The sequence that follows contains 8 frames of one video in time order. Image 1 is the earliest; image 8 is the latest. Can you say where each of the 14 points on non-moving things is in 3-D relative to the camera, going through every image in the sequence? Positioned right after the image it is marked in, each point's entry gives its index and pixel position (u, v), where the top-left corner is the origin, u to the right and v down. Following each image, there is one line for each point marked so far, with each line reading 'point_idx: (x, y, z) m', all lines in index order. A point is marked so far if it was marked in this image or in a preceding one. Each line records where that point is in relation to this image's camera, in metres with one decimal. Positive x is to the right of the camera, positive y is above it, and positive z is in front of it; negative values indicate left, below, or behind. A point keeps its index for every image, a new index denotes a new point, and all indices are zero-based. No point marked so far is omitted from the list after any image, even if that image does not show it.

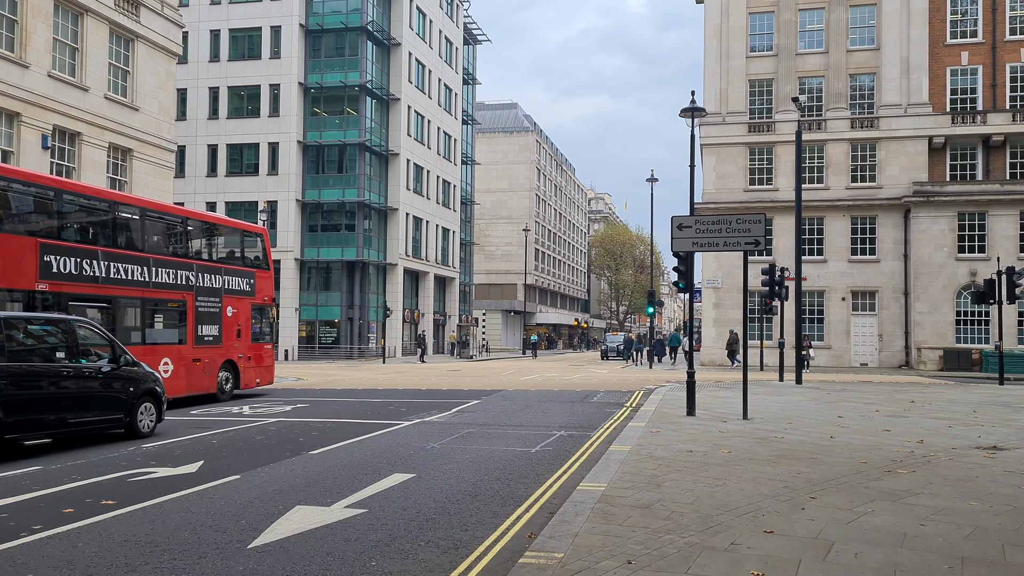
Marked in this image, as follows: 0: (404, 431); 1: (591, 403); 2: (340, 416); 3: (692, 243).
0: (-1.8, -2.4, +14.0) m
1: (+1.8, -2.7, +19.2) m
2: (-3.4, -2.5, +16.4) m
3: (+3.4, +0.9, +15.9) m
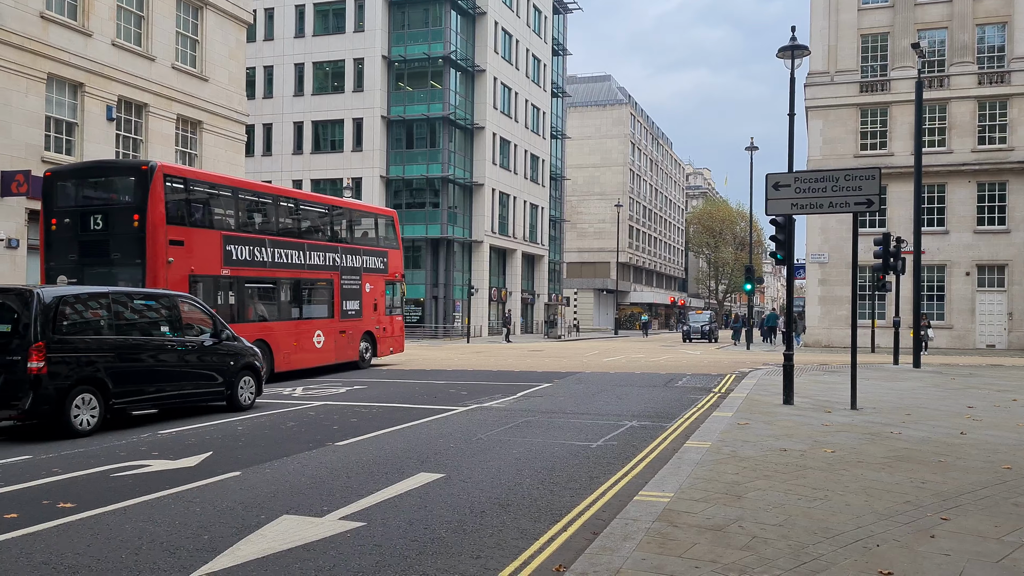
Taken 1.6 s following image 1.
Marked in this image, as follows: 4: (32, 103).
0: (-0.8, -1.9, +12.4) m
1: (+3.4, -2.1, +17.2) m
2: (-2.1, -2.0, +15.1) m
3: (+4.6, +1.4, +13.7) m
4: (-11.3, +4.4, +19.7) m
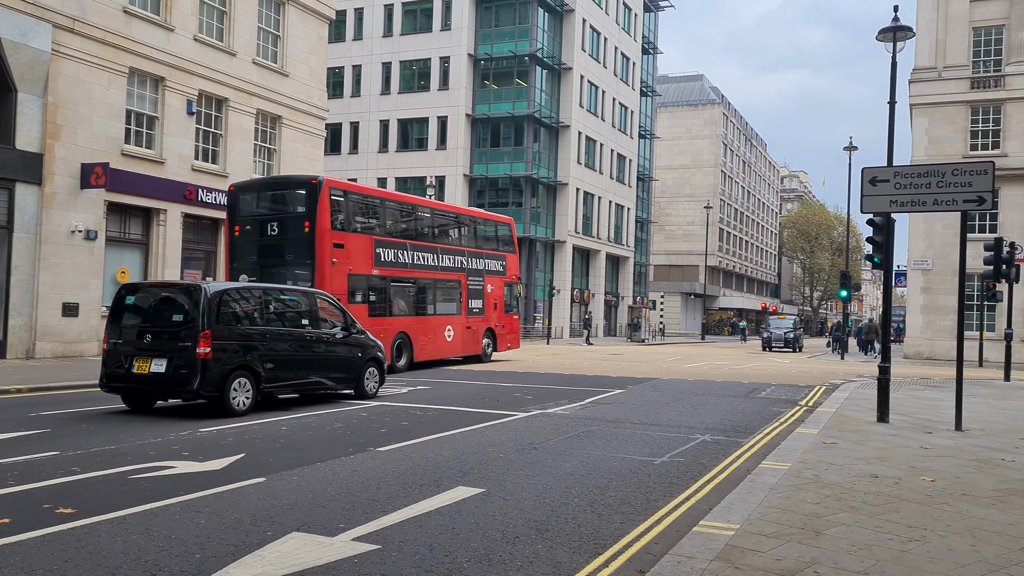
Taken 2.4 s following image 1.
0: (0.0, -1.9, +11.7) m
1: (+4.7, -2.1, +16.0) m
2: (-1.0, -2.0, +14.4) m
3: (+5.6, +1.3, +12.3) m
4: (-9.5, +4.6, +20.0) m
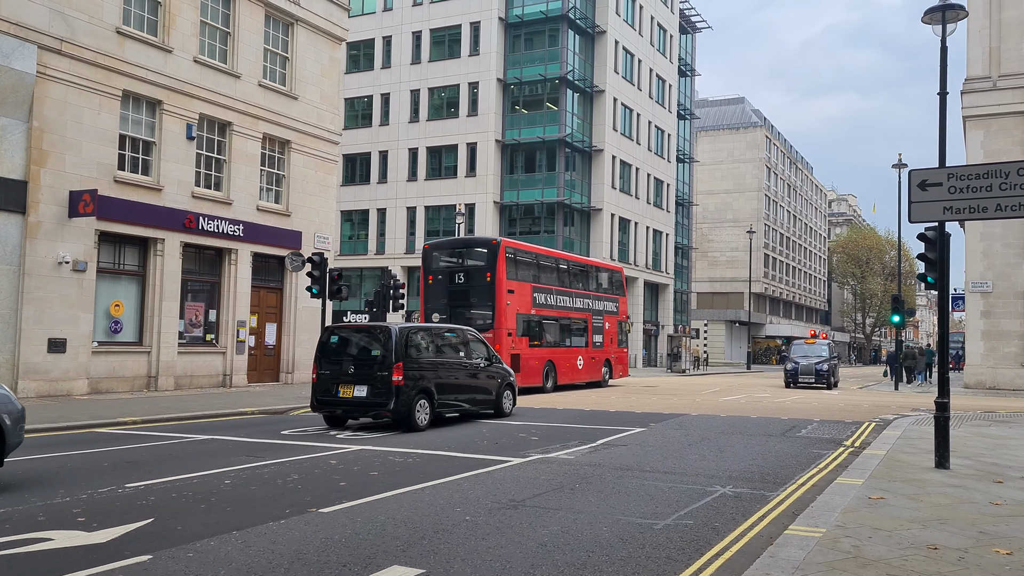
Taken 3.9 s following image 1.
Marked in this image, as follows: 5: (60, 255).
0: (-0.1, -2.2, +10.0) m
1: (+4.8, -2.6, +14.1) m
2: (-1.0, -2.4, +12.8) m
3: (+5.4, +1.0, +10.5) m
4: (-9.3, +3.8, +19.1) m
5: (-9.7, +0.7, +17.9) m
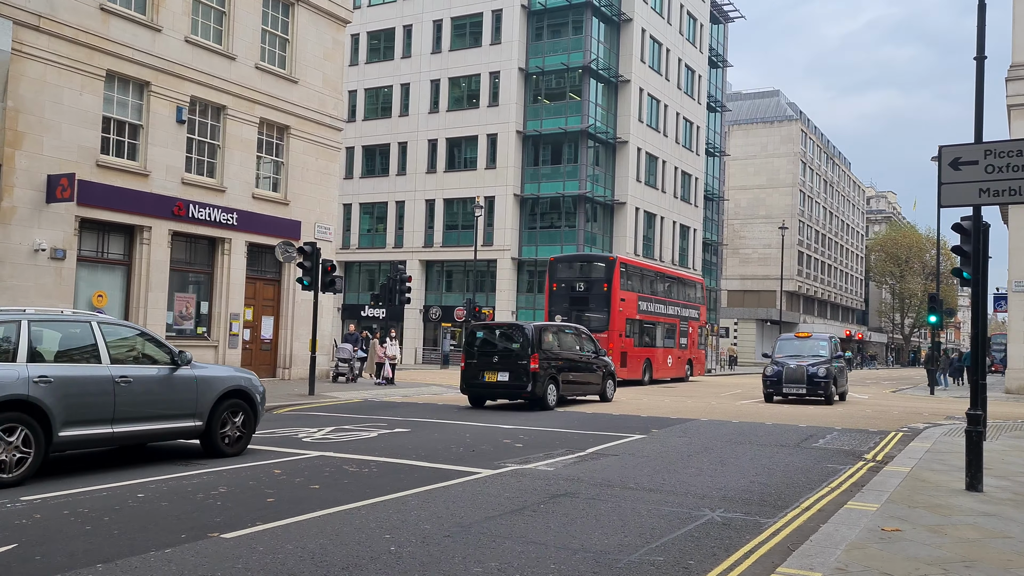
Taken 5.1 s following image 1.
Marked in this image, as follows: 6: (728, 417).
0: (-0.5, -2.1, +8.8) m
1: (+4.5, -2.5, +12.7) m
2: (-1.3, -2.3, +11.7) m
3: (+5.1, +1.1, +9.1) m
4: (-9.2, +4.0, +18.2) m
5: (-9.7, +0.9, +17.1) m
6: (+4.6, -2.8, +18.0) m
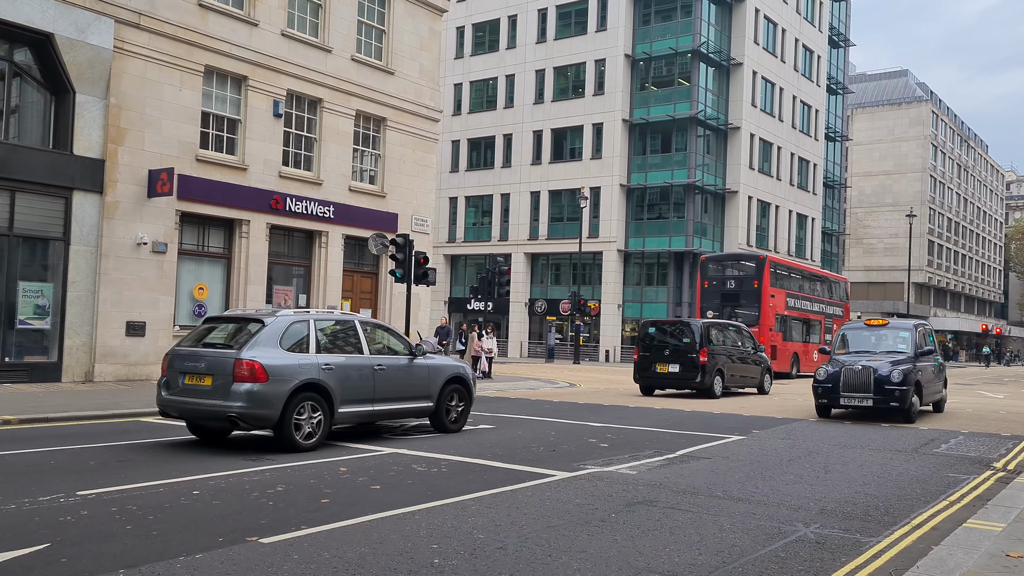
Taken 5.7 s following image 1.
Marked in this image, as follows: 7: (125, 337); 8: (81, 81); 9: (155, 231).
0: (+0.2, -2.0, +8.2) m
1: (+5.7, -2.3, +11.4) m
2: (-0.2, -2.1, +11.1) m
3: (+5.7, +1.2, +7.7) m
4: (-7.2, +4.2, +18.6) m
5: (-7.8, +1.1, +17.6) m
6: (+6.5, -2.6, +16.6) m
7: (-8.1, -1.0, +17.5) m
8: (-8.6, +4.1, +16.7) m
9: (-7.6, +1.2, +18.0) m
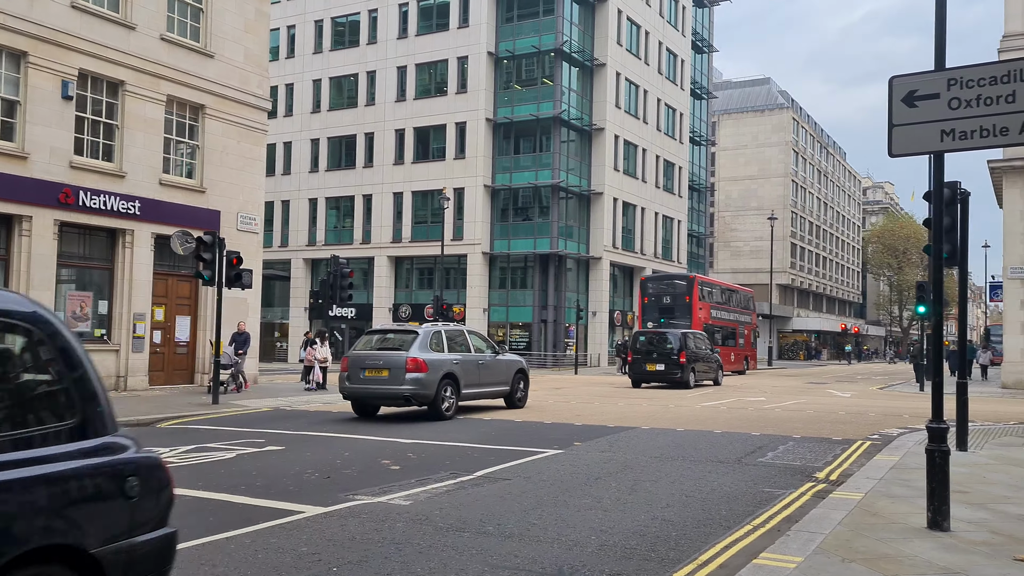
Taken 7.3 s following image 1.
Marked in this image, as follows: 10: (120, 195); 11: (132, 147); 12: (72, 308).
0: (-2.1, -2.0, +6.6) m
1: (+3.0, -2.3, +10.5) m
2: (-2.8, -2.2, +9.4) m
3: (+3.5, +1.3, +6.8) m
4: (-10.8, +4.1, +16.0) m
5: (-11.3, +1.0, +14.9) m
6: (+3.1, -2.5, +15.7) m
7: (-11.5, -1.1, +14.7) m
8: (-11.9, +4.0, +13.8) m
9: (-11.1, +1.1, +15.2) m
10: (-8.9, +2.1, +19.1) m
11: (-8.9, +3.3, +19.6) m
12: (-9.8, -0.4, +18.5) m
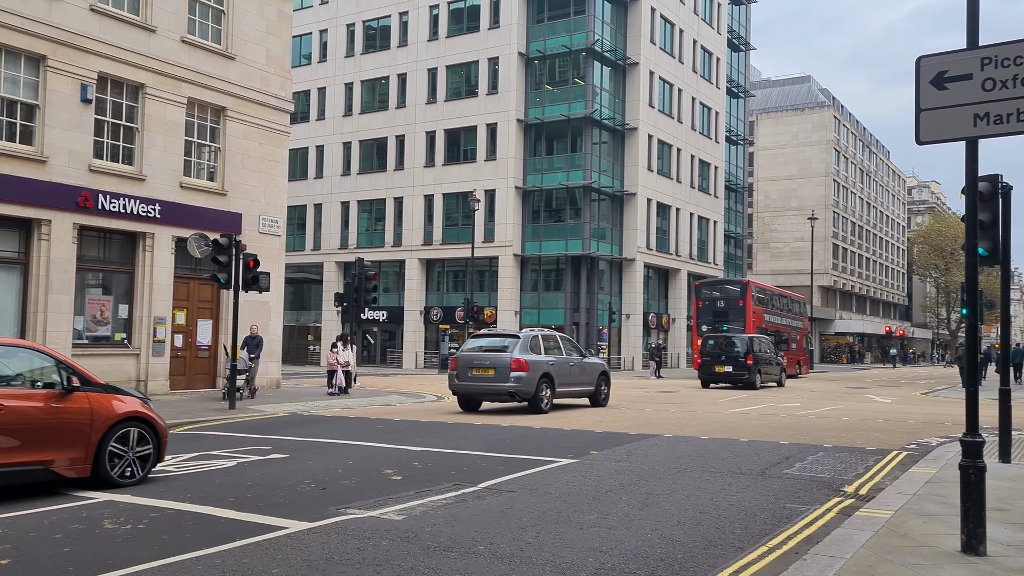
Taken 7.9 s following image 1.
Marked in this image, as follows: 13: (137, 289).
0: (-2.1, -2.0, +6.2) m
1: (+3.1, -2.3, +9.8) m
2: (-2.8, -2.2, +9.1) m
3: (+3.4, +1.3, +6.2) m
4: (-10.5, +4.0, +16.0) m
5: (-11.0, +0.9, +14.9) m
6: (+3.5, -2.6, +15.1) m
7: (-11.2, -1.2, +14.7) m
8: (-11.7, +3.9, +13.9) m
9: (-10.8, +1.0, +15.3) m
10: (-8.5, +2.0, +19.0) m
11: (-8.4, +3.2, +19.5) m
12: (-9.3, -0.5, +18.5) m
13: (-8.7, 0.0, +19.4) m
